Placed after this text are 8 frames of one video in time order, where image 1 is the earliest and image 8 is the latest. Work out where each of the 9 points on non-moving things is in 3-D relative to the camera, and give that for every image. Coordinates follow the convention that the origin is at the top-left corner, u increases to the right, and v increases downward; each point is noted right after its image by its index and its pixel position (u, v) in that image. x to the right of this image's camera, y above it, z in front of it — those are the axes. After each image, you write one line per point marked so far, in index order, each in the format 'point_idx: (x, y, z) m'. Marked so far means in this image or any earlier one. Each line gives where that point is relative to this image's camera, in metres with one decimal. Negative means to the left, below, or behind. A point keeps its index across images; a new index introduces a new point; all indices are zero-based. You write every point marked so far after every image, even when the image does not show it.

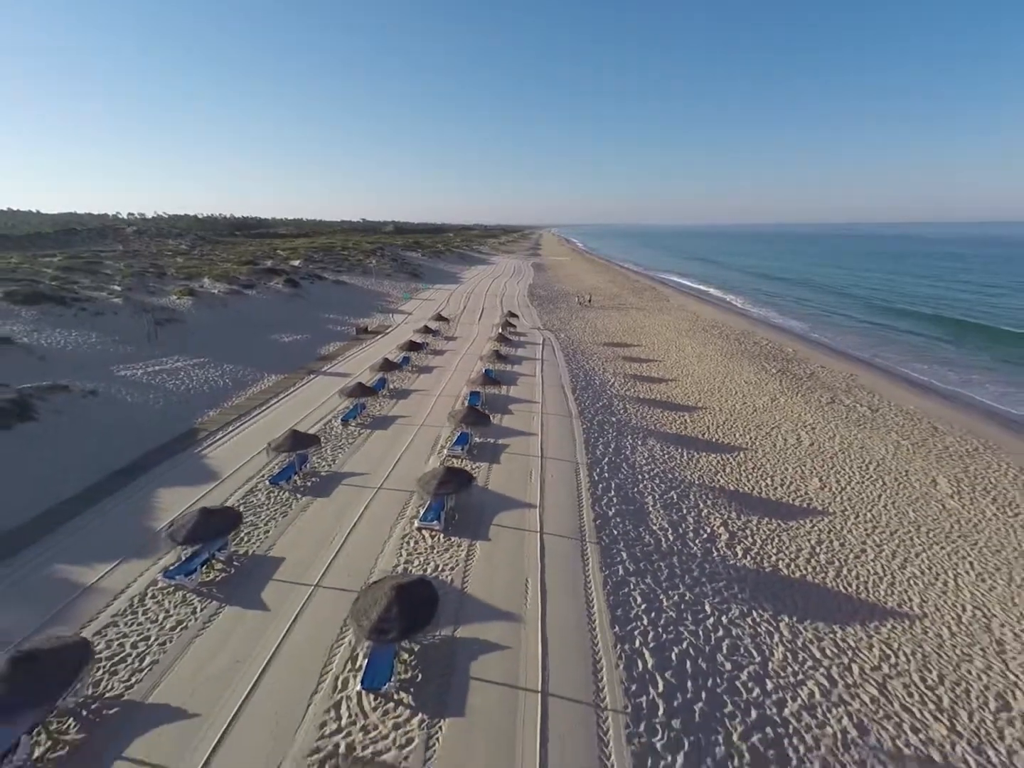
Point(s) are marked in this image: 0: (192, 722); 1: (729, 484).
0: (-4.0, -4.2, +6.9) m
1: (+5.5, -2.6, +14.4) m
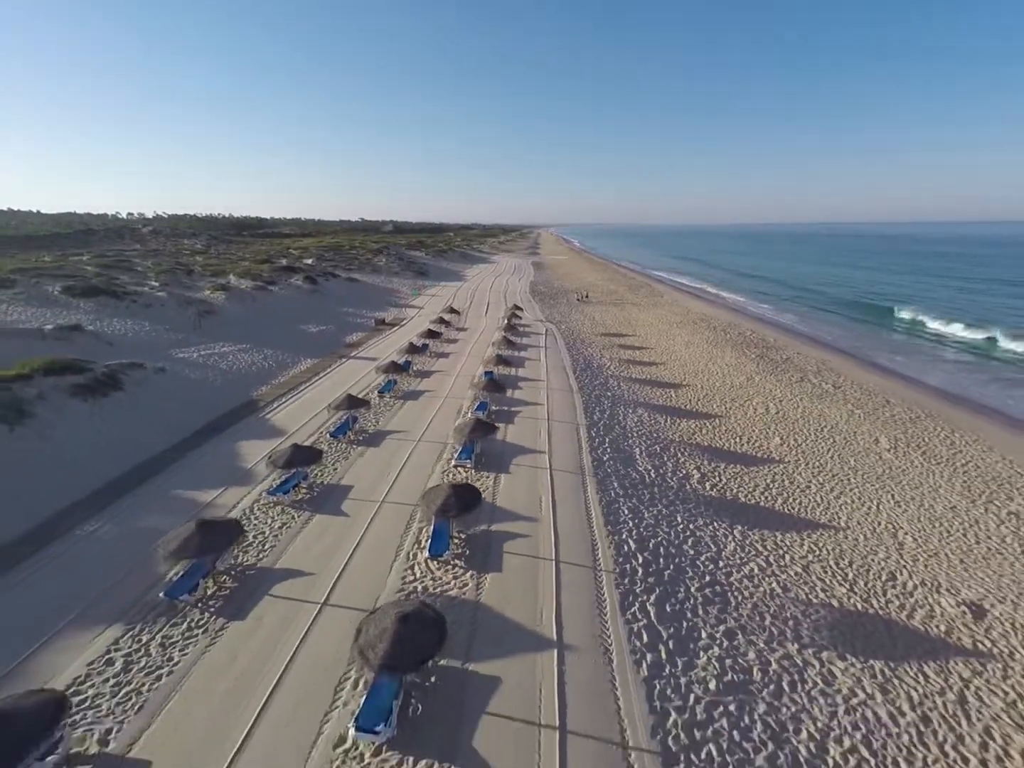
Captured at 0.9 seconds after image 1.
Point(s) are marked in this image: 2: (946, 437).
0: (-3.6, -3.4, +9.9) m
1: (+5.9, -1.8, +17.4) m
2: (+14.6, -1.7, +18.5) m
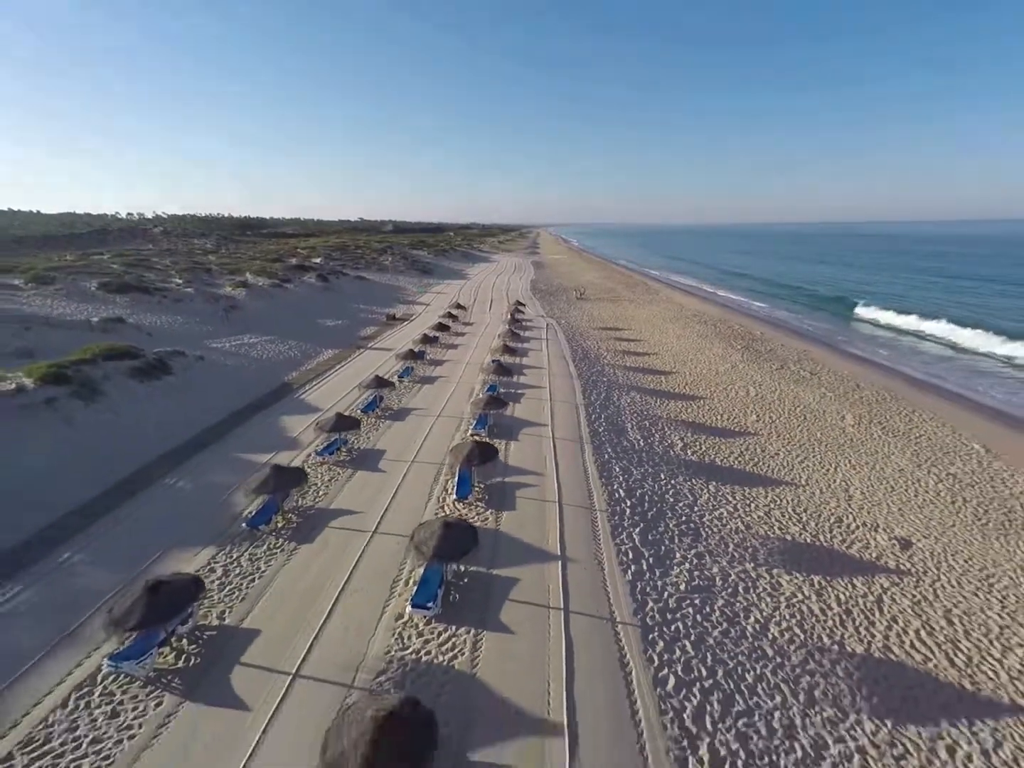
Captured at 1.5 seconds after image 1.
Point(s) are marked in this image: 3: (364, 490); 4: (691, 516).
0: (-3.3, -2.8, +12.1) m
1: (+6.2, -1.2, +19.6) m
2: (+14.8, -1.1, +20.8) m
3: (-3.5, -2.5, +13.0) m
4: (+4.1, -3.0, +12.8) m
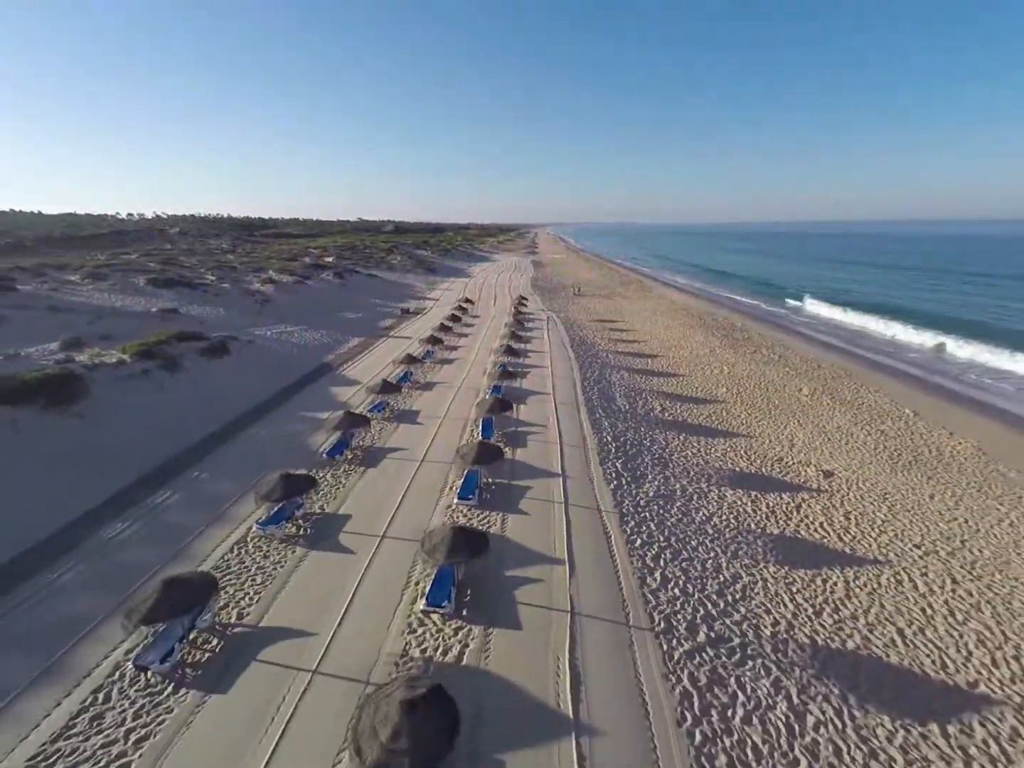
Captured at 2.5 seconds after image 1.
0: (-2.9, -1.9, +15.7) m
1: (+6.5, -0.2, +23.2) m
2: (+15.2, -0.2, +24.4) m
3: (-3.1, -1.6, +16.6) m
4: (+4.5, -2.1, +16.4) m
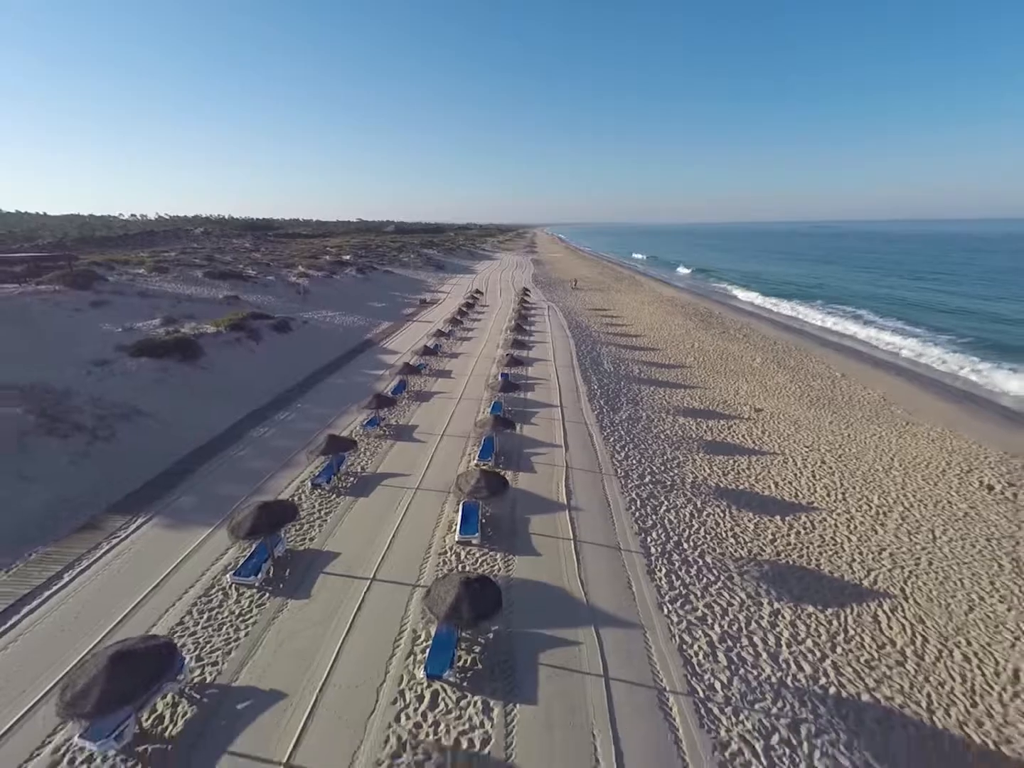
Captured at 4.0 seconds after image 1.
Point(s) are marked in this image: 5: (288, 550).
0: (-2.5, -0.3, +21.3) m
1: (+6.9, +1.3, +28.8) m
2: (+15.6, +1.4, +30.0) m
3: (-2.6, 0.0, +22.2) m
4: (+5.0, -0.5, +22.0) m
5: (-4.4, -3.3, +10.9) m
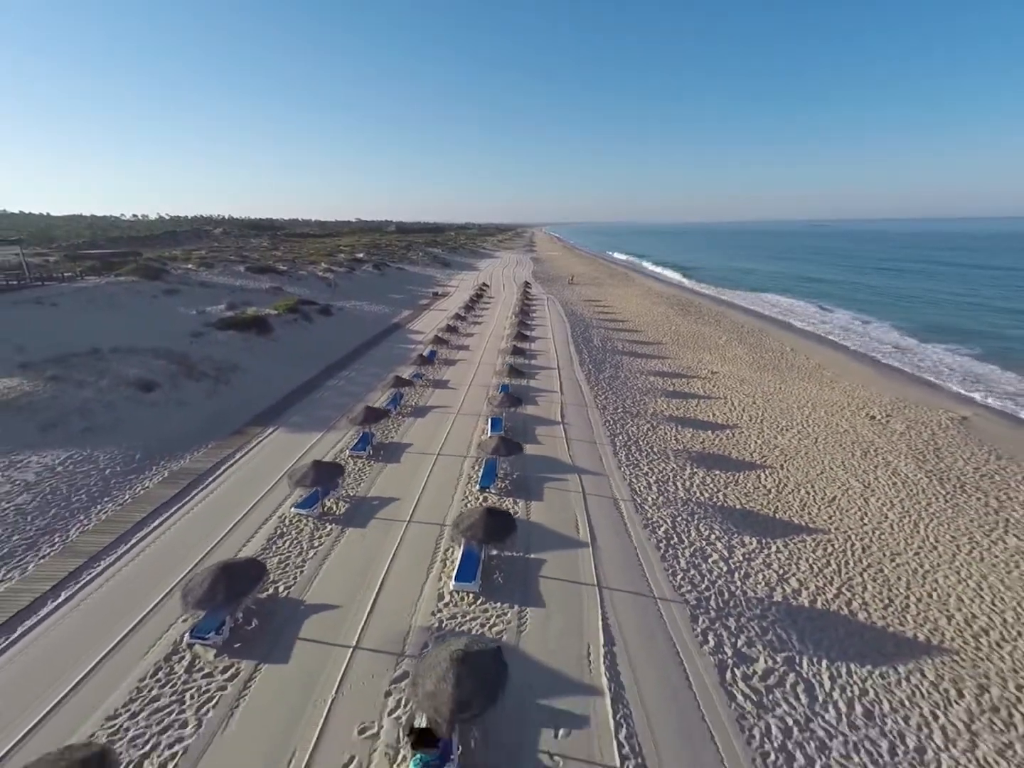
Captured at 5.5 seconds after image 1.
0: (-2.1, +1.2, +26.9) m
1: (+7.3, +2.9, +34.5) m
2: (+16.0, +3.0, +35.7) m
3: (-2.3, +1.6, +27.8) m
4: (+5.3, +1.1, +27.7) m
5: (-4.0, -1.7, +16.6) m
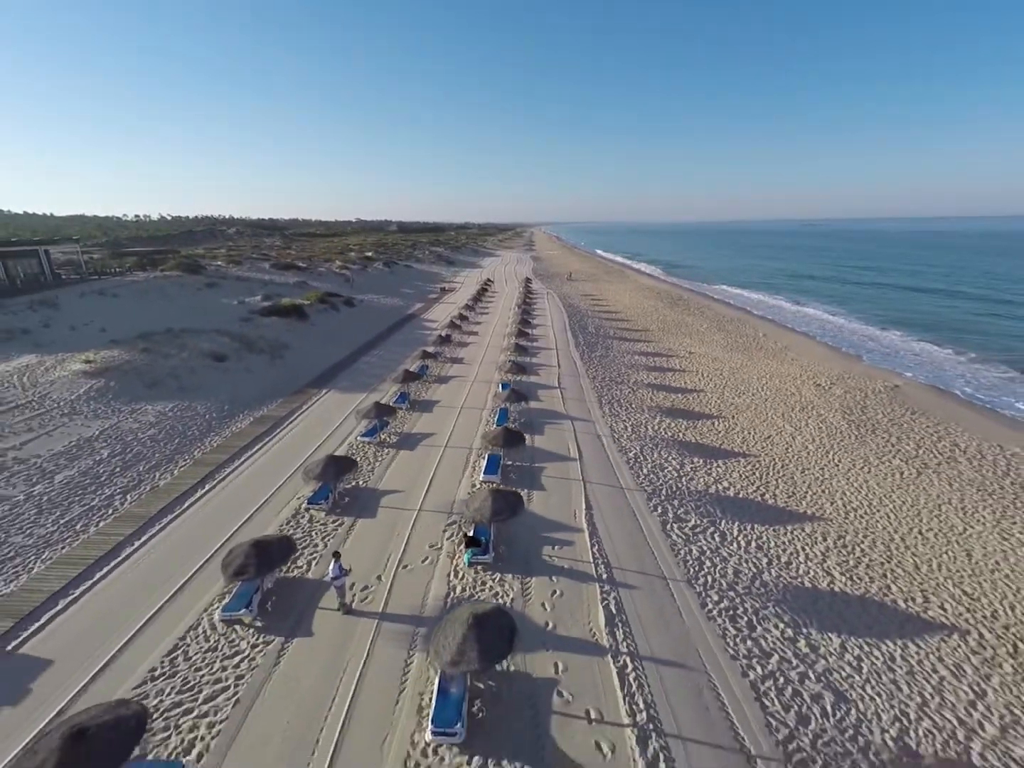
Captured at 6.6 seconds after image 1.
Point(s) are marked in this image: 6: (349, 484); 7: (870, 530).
0: (-1.8, +2.4, +31.1) m
1: (+7.6, +4.1, +38.7) m
2: (+16.2, +4.2, +40.0) m
3: (-2.0, +2.8, +32.0) m
4: (+5.6, +2.3, +31.9) m
5: (-3.7, -0.5, +20.8) m
6: (-4.2, -2.6, +14.1) m
7: (+8.5, -3.4, +13.1) m
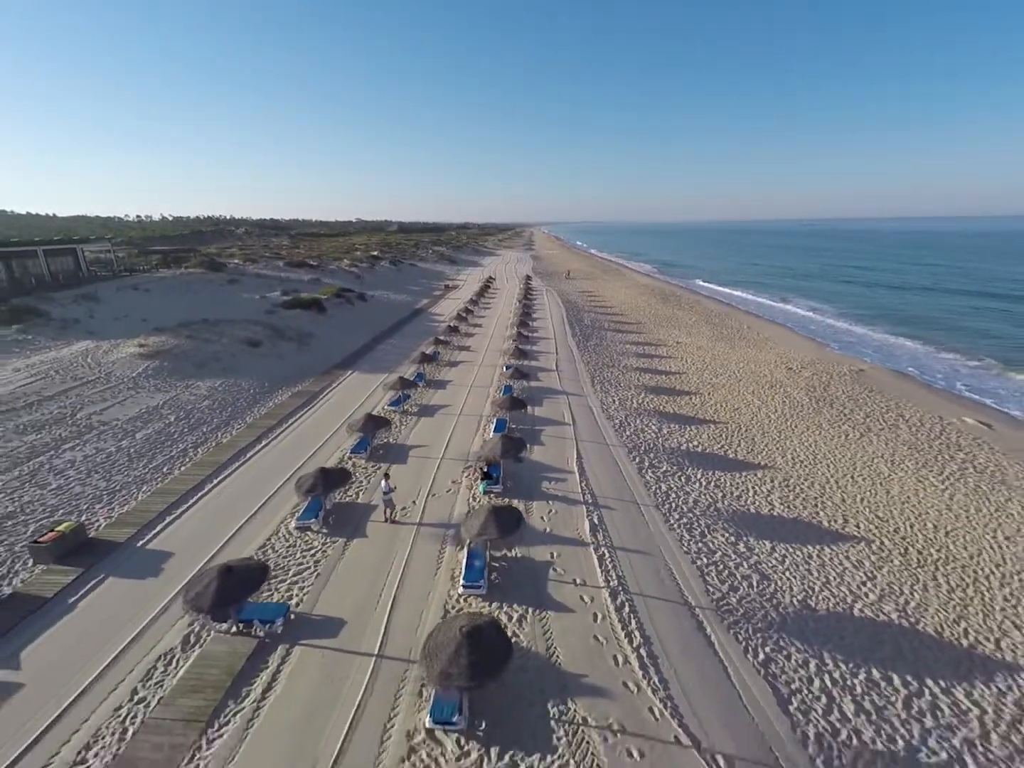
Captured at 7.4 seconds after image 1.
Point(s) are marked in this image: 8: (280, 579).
0: (-1.7, +3.2, +34.0) m
1: (+7.7, +4.9, +41.6) m
2: (+16.4, +5.1, +42.8) m
3: (-1.9, +3.6, +34.9) m
4: (+5.7, +3.1, +34.8) m
5: (-3.6, +0.3, +23.6) m
6: (-4.0, -1.8, +17.0) m
7: (+8.6, -2.6, +16.0) m
8: (-4.5, -3.8, +10.7) m
